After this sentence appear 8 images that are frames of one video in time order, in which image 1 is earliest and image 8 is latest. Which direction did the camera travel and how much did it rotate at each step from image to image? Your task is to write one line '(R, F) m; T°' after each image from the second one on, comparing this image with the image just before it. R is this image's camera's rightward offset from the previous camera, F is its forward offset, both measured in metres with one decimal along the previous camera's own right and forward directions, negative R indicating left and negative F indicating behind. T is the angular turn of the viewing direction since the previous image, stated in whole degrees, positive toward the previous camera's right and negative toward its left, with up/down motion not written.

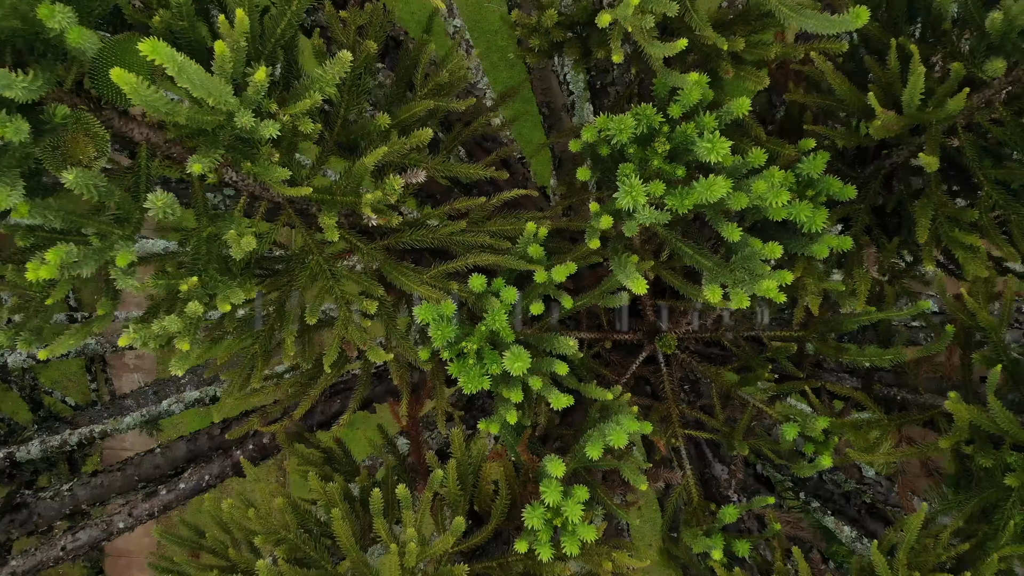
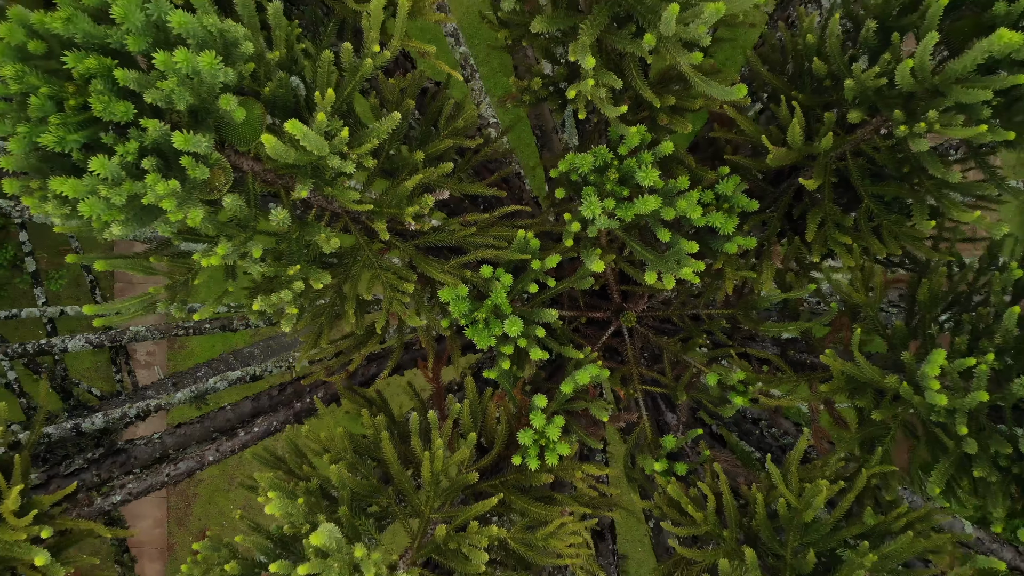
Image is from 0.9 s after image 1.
(0.0, -0.8) m; 0°
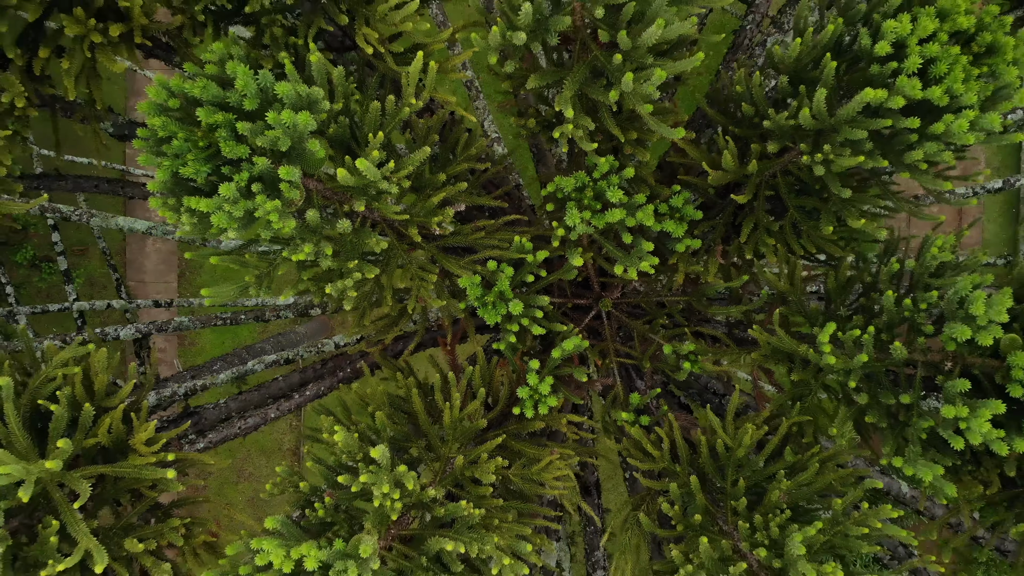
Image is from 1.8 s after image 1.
(0.0, -0.9) m; 0°
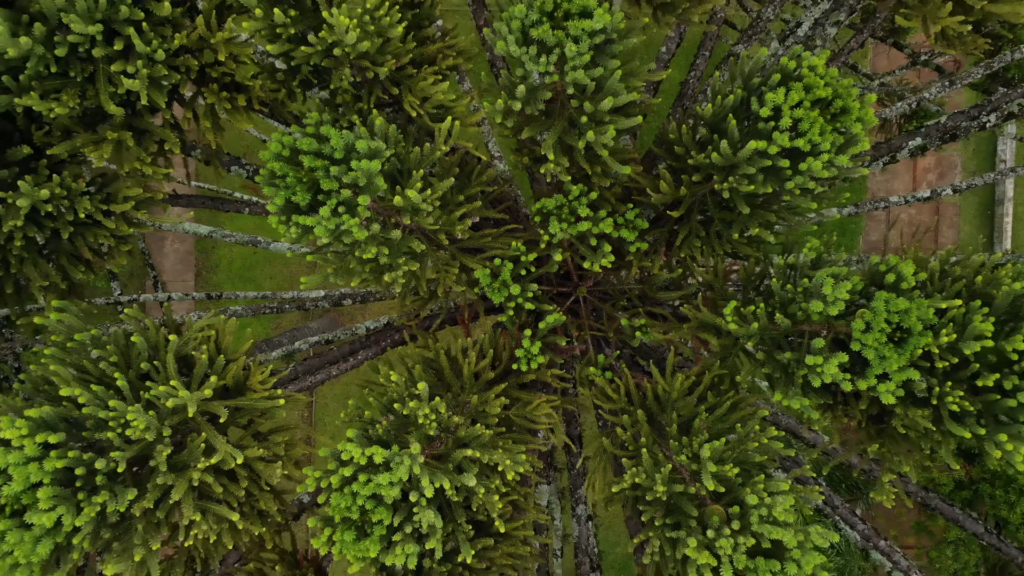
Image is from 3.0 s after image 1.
(0.0, -1.6) m; 0°
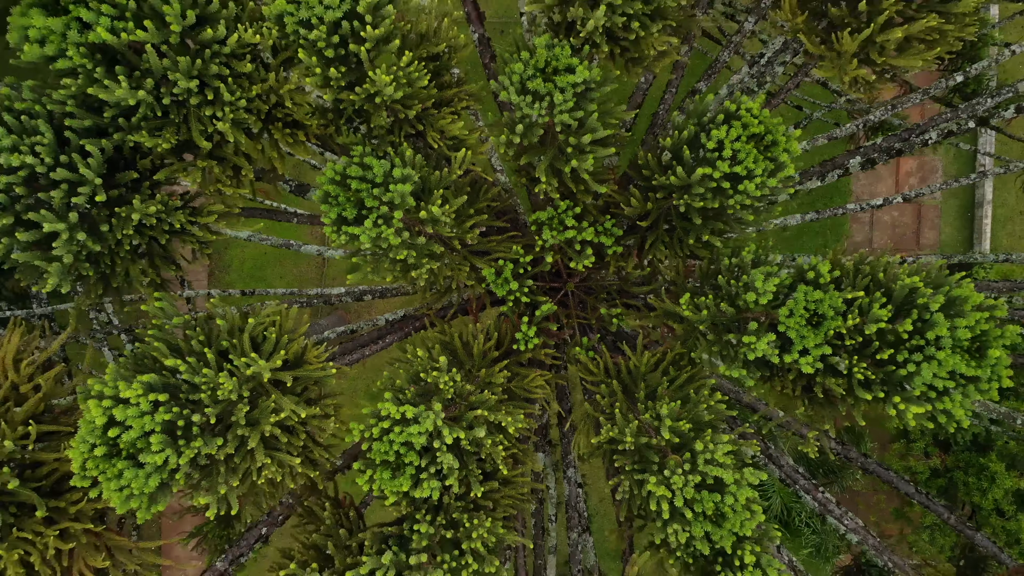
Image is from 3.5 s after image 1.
(0.0, -1.4) m; 0°
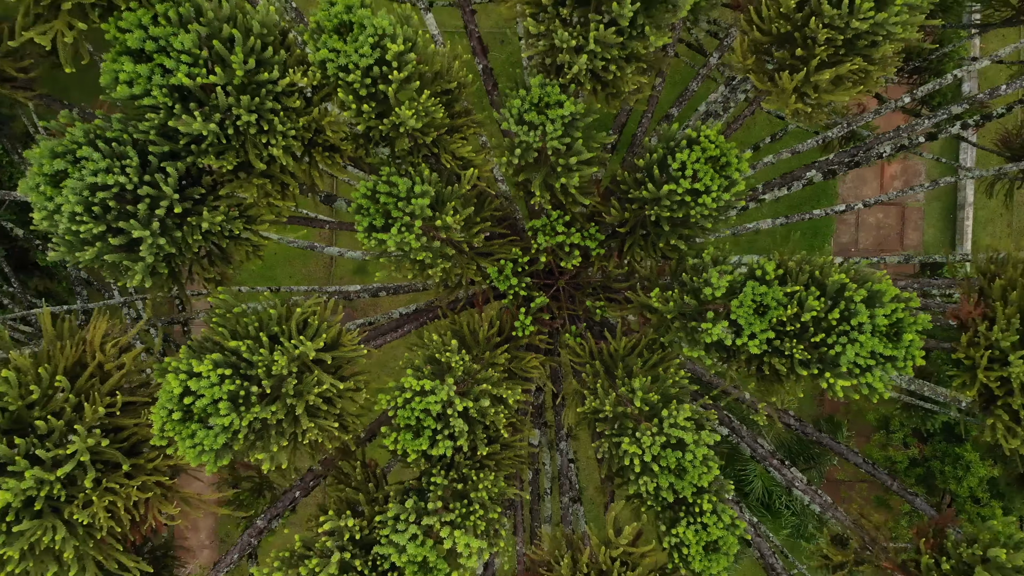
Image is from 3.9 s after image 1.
(0.0, -1.4) m; 0°
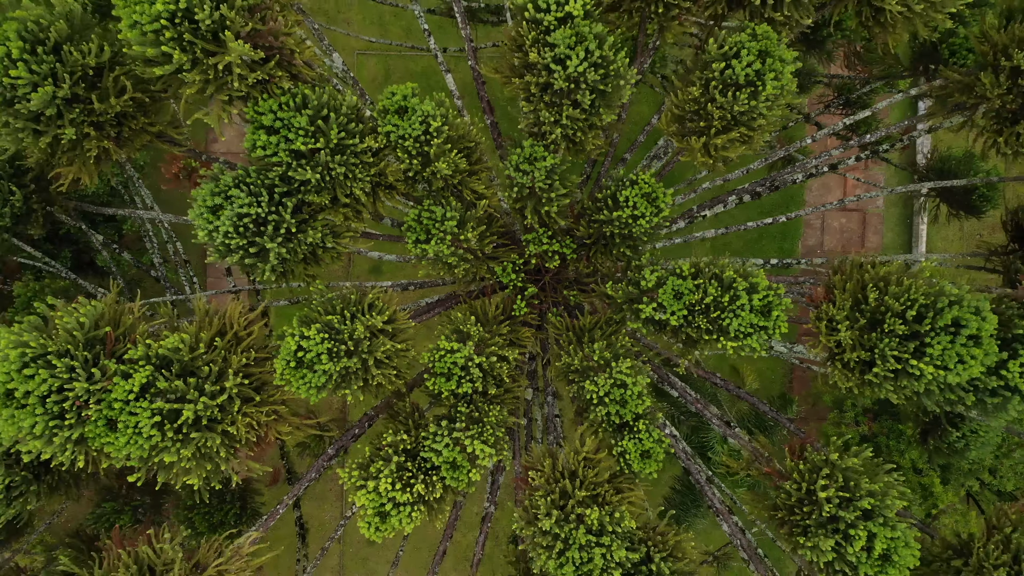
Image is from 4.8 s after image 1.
(0.0, -3.8) m; 0°
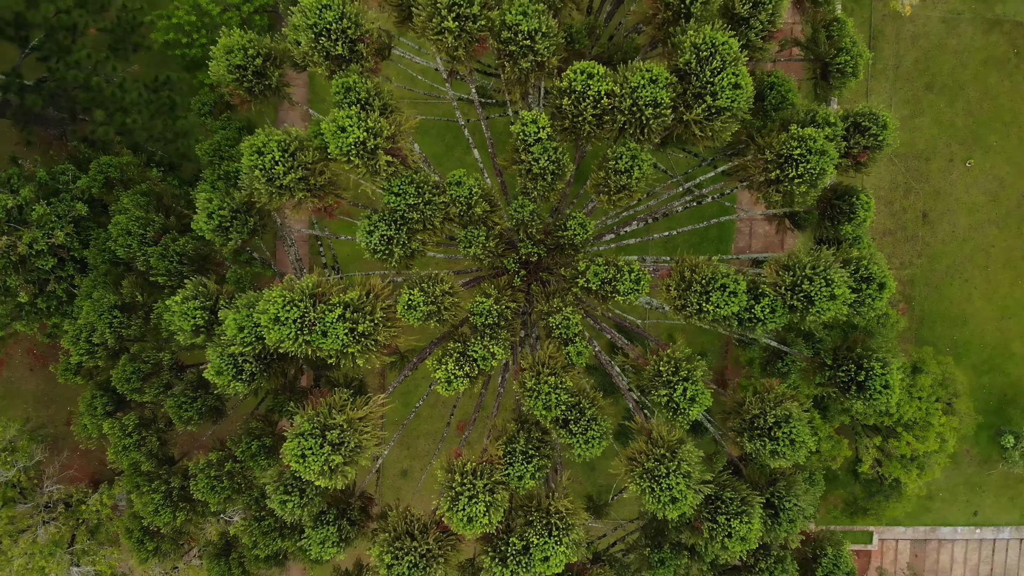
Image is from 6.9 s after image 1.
(-0.1, -11.9) m; 0°
